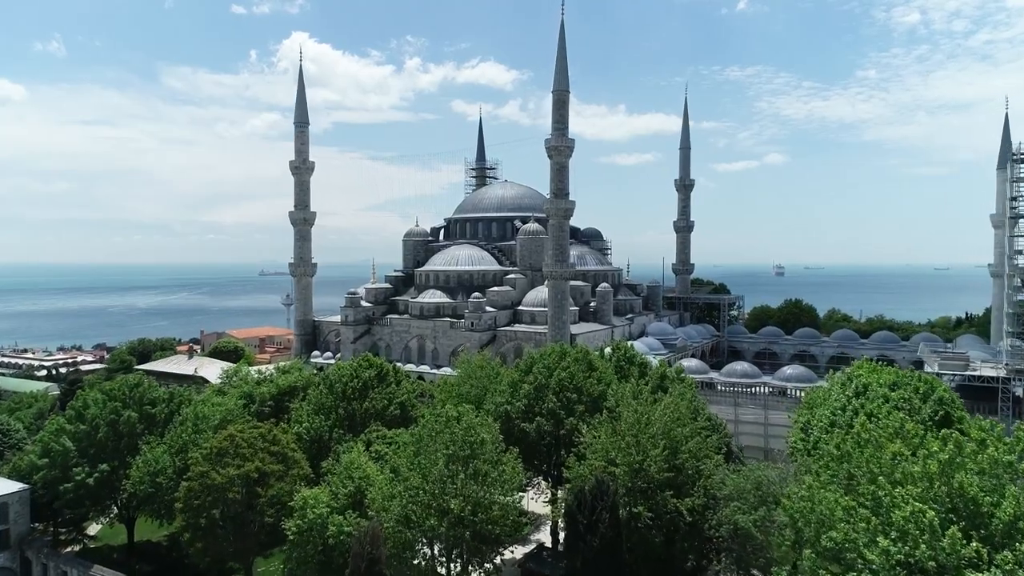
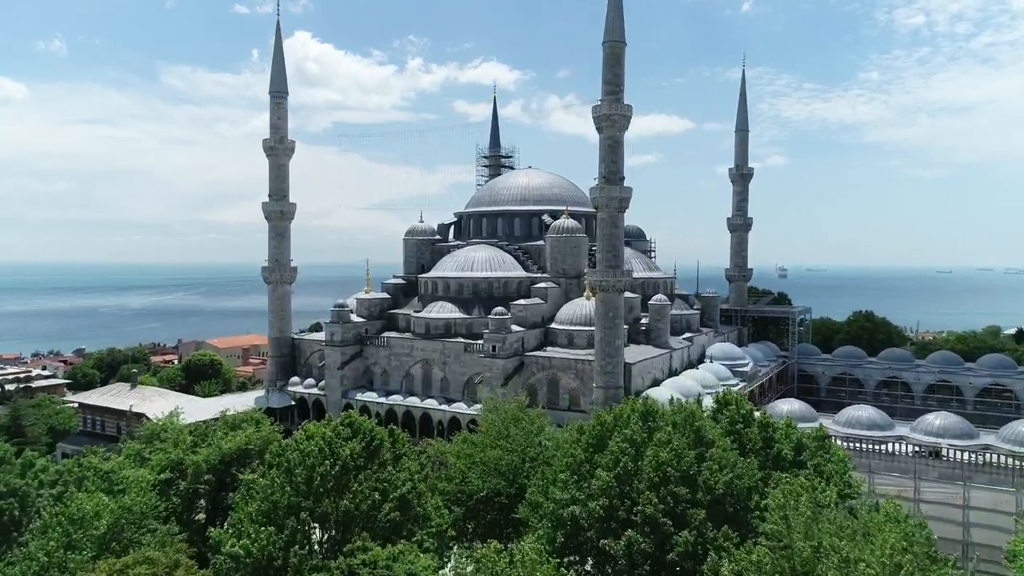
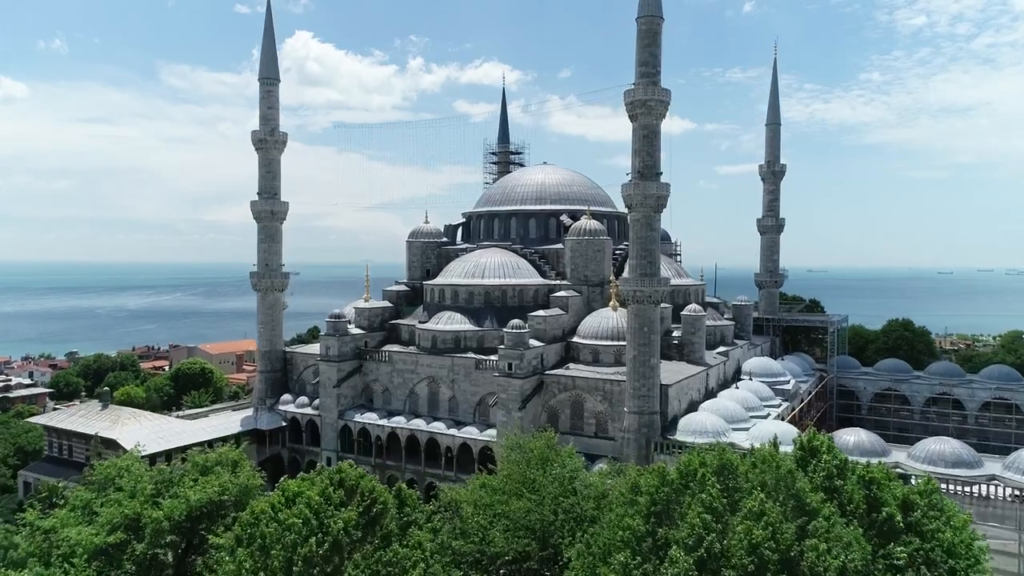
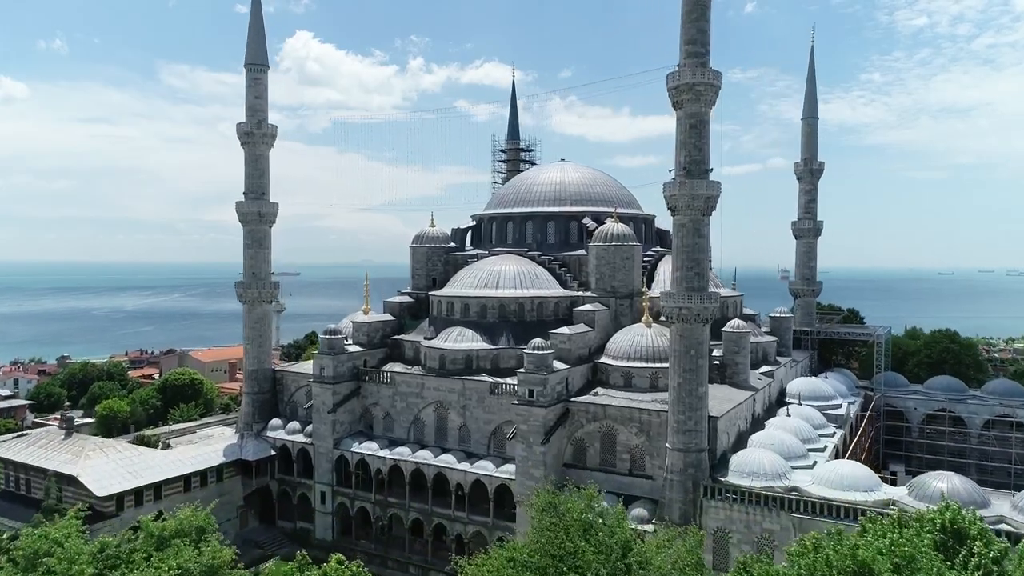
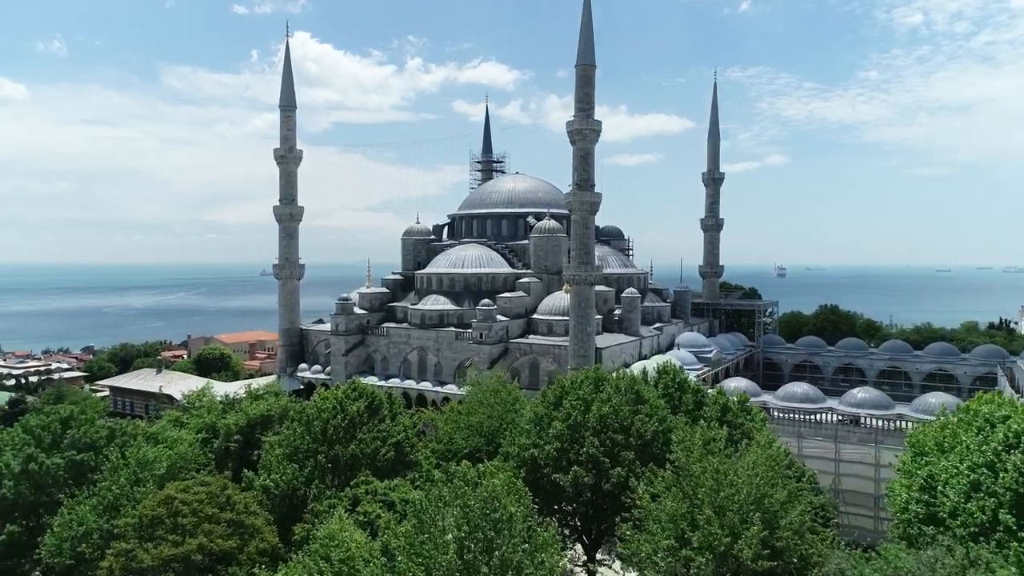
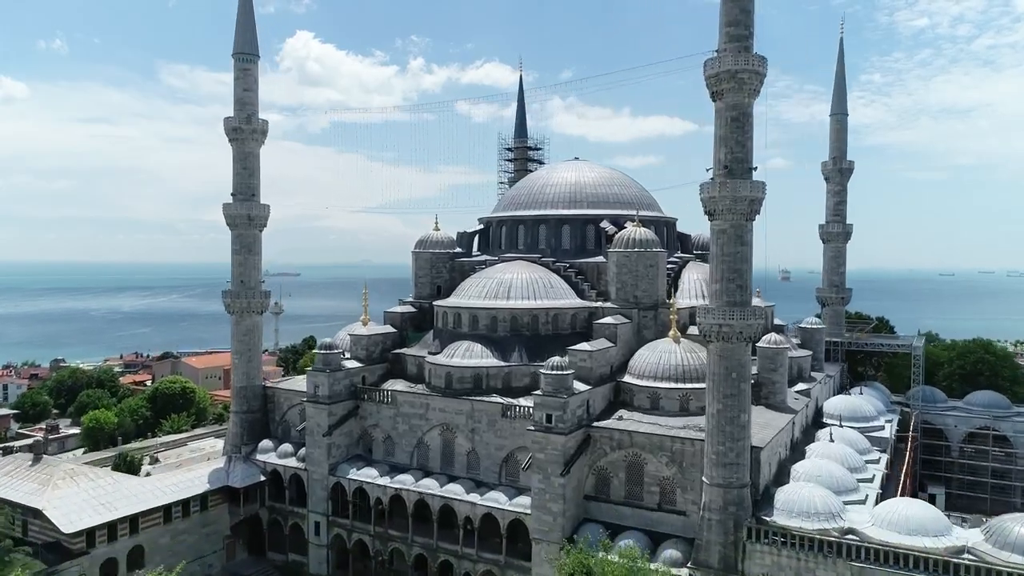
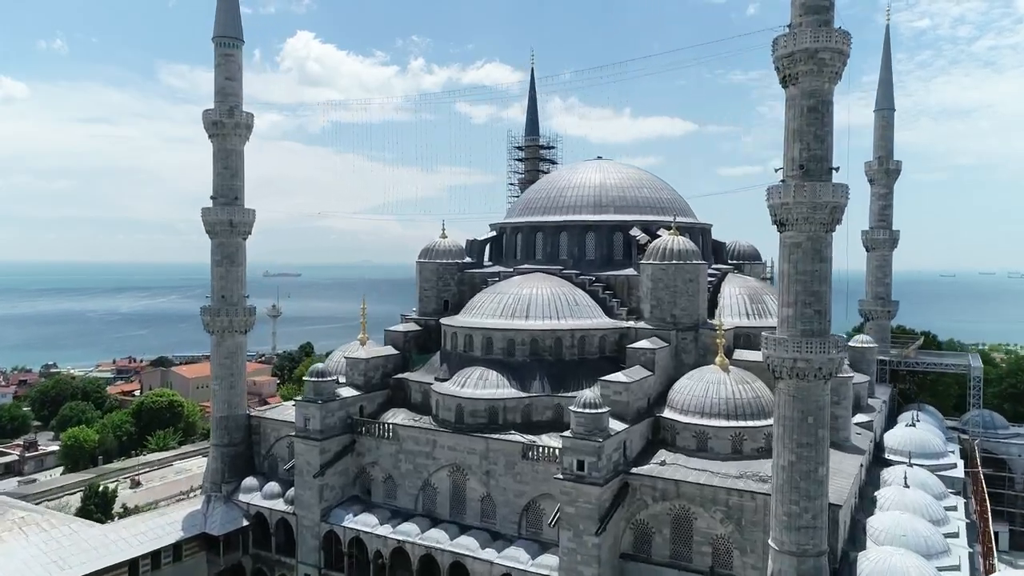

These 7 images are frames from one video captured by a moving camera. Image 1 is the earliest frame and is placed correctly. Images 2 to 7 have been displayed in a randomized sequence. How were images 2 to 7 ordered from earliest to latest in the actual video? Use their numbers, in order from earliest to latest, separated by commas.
5, 2, 3, 4, 6, 7
